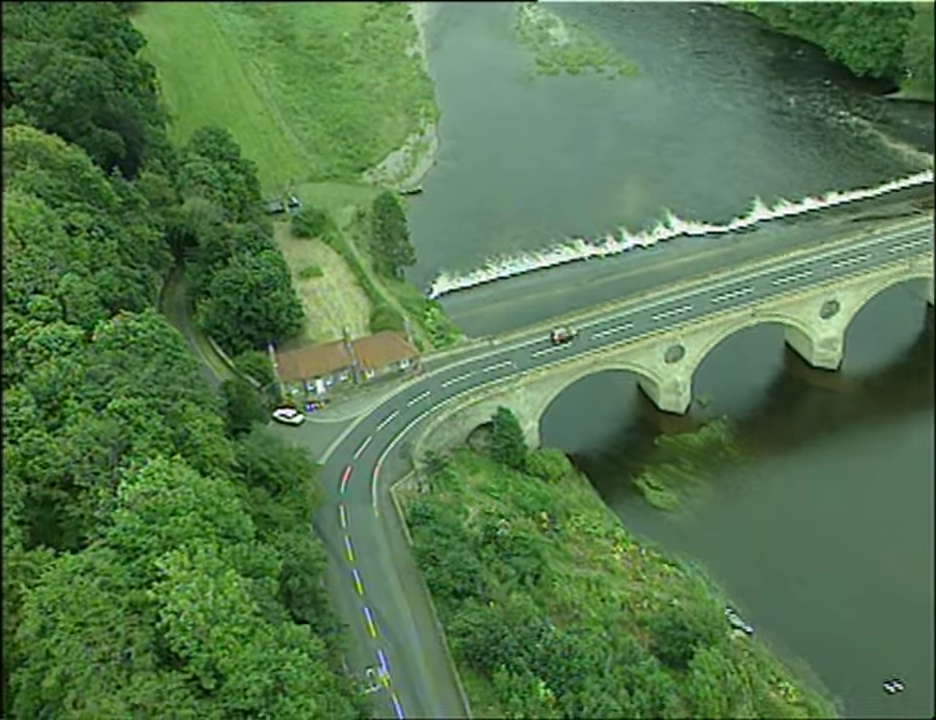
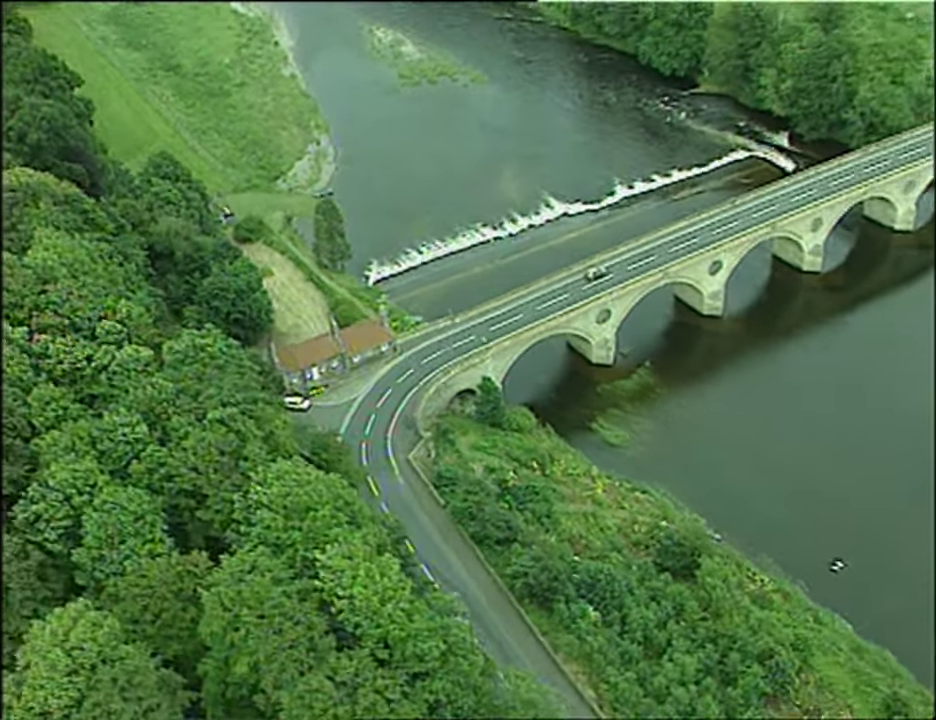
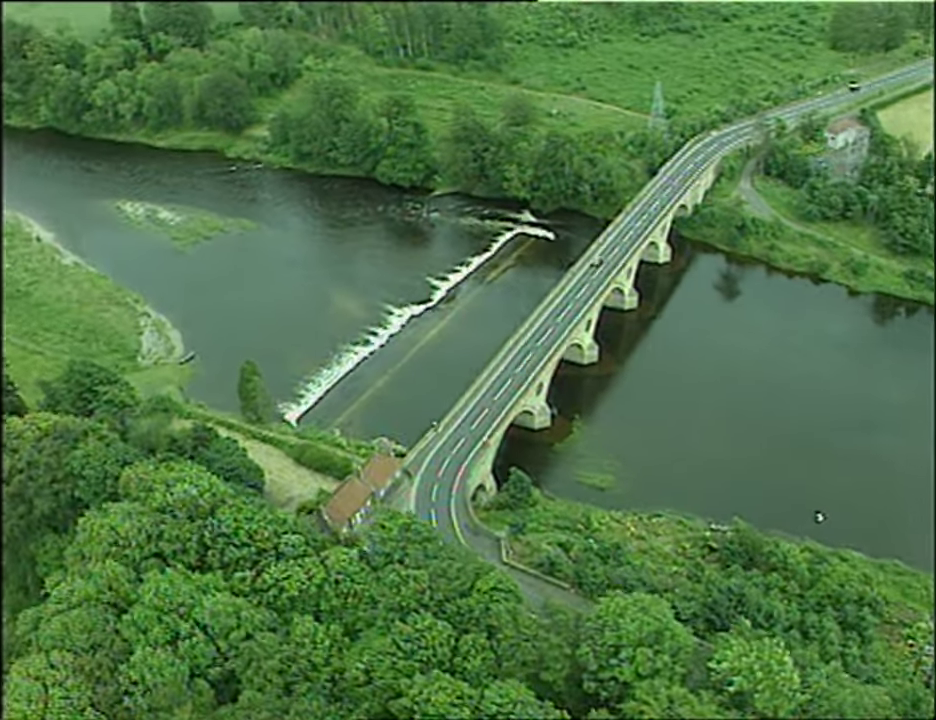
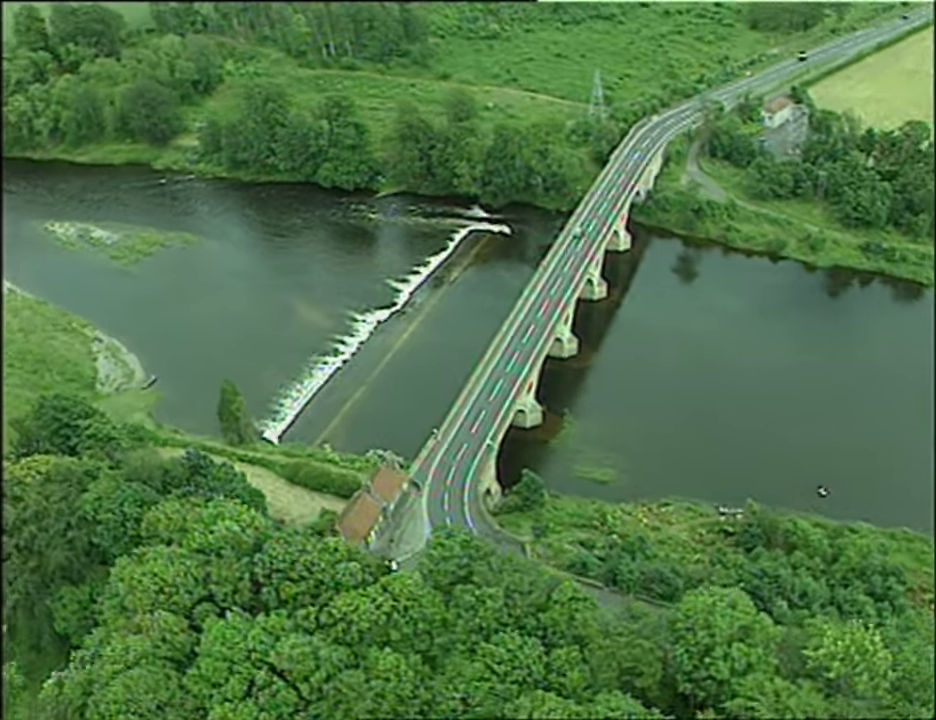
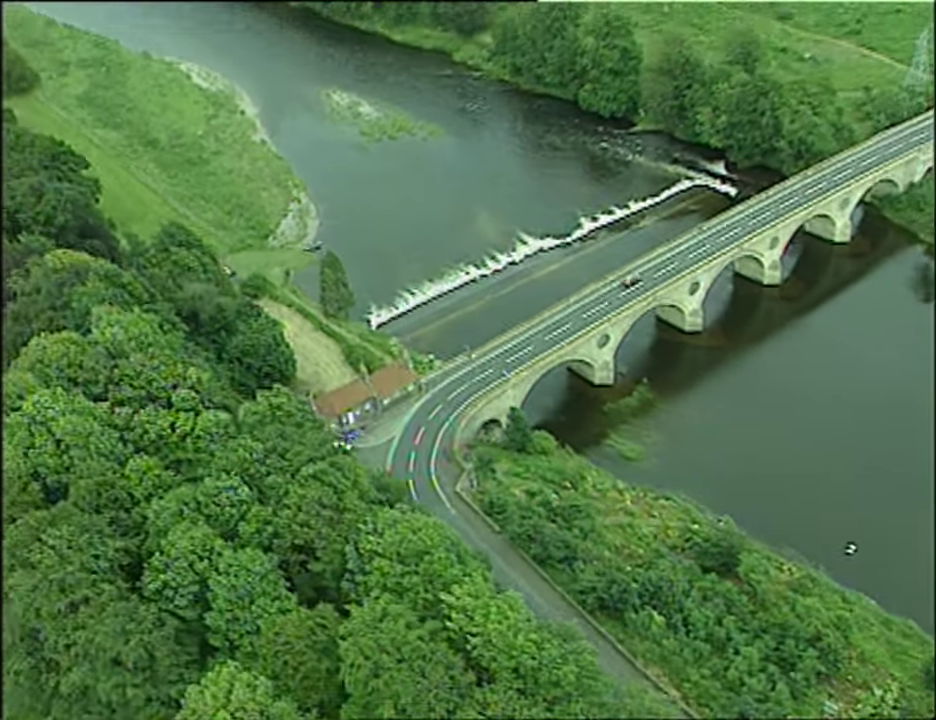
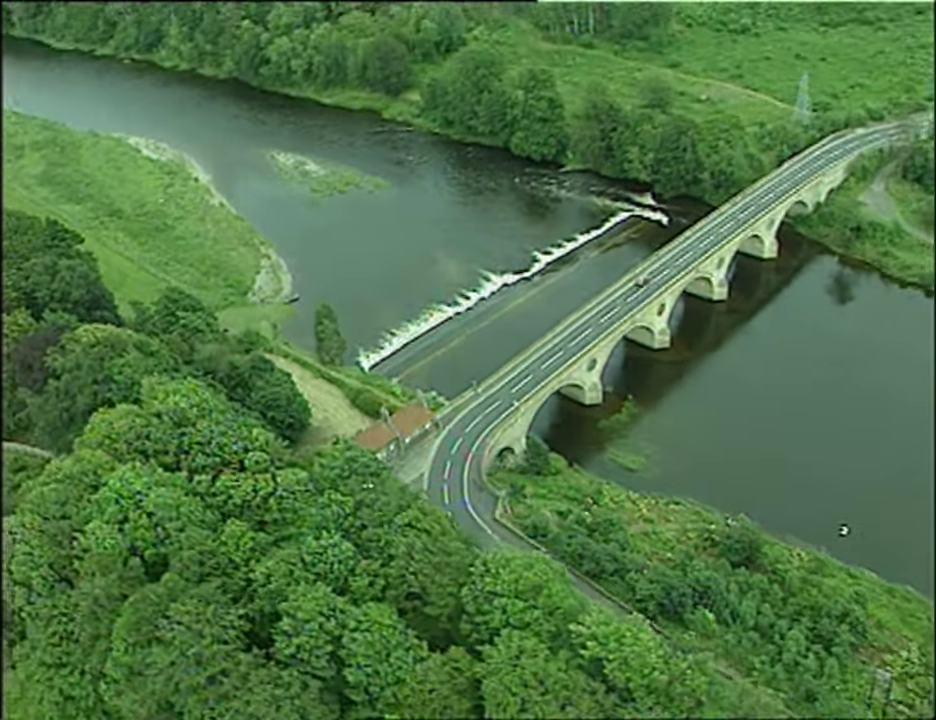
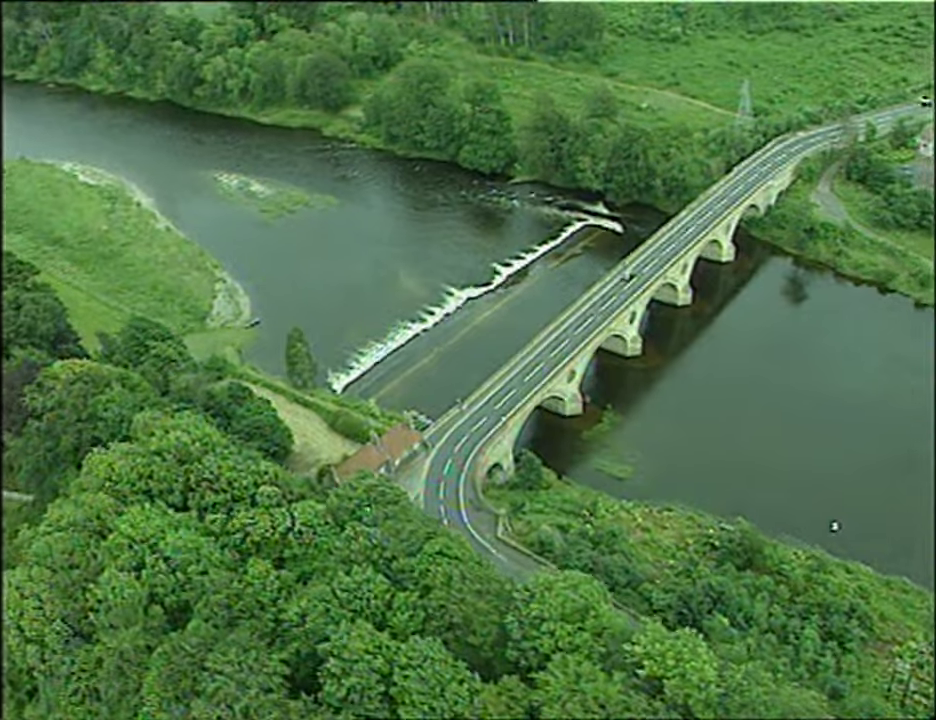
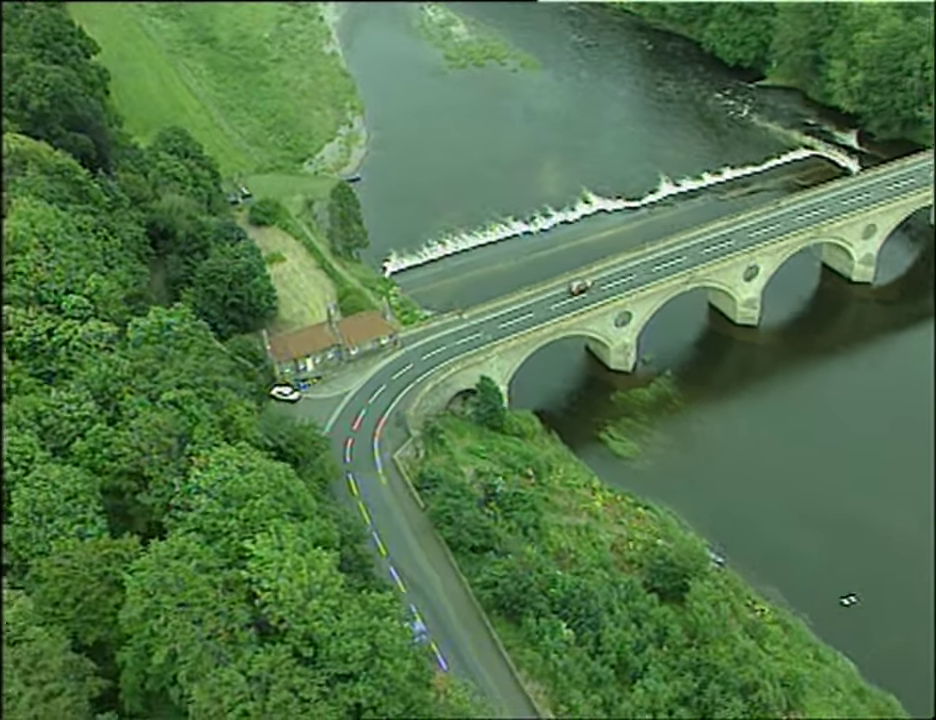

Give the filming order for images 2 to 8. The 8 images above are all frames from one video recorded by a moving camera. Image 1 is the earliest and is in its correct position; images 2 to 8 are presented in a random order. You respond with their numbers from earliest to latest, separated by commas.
8, 2, 5, 6, 7, 3, 4
